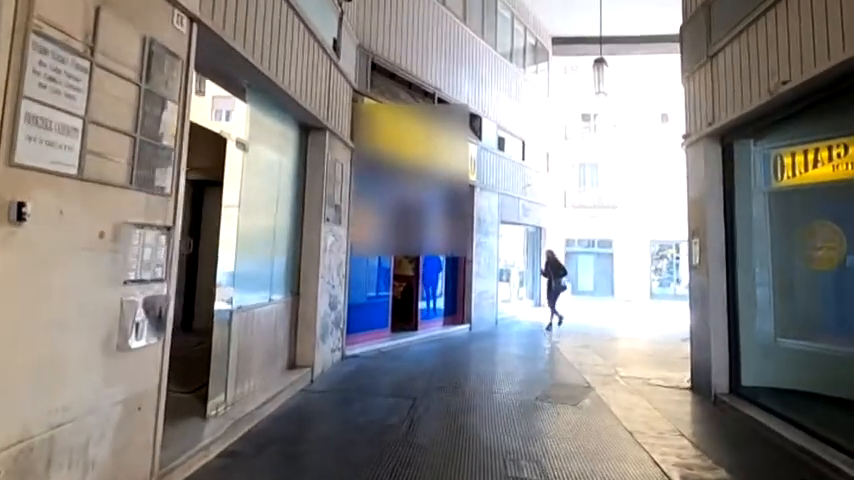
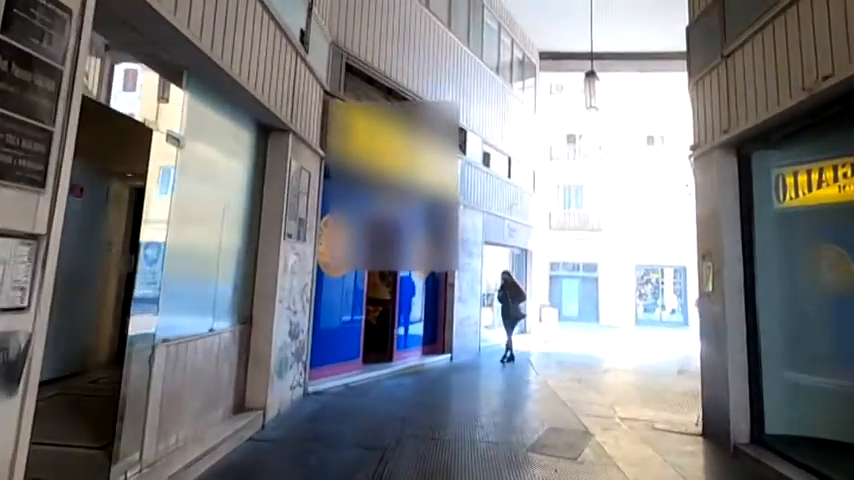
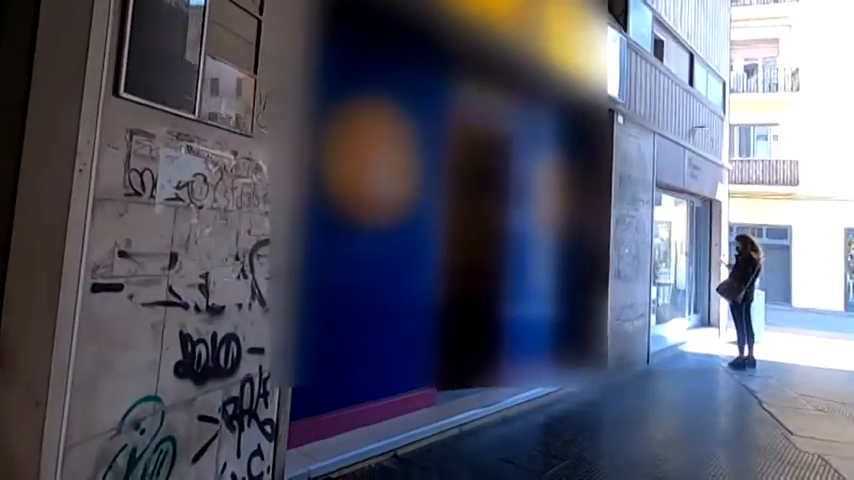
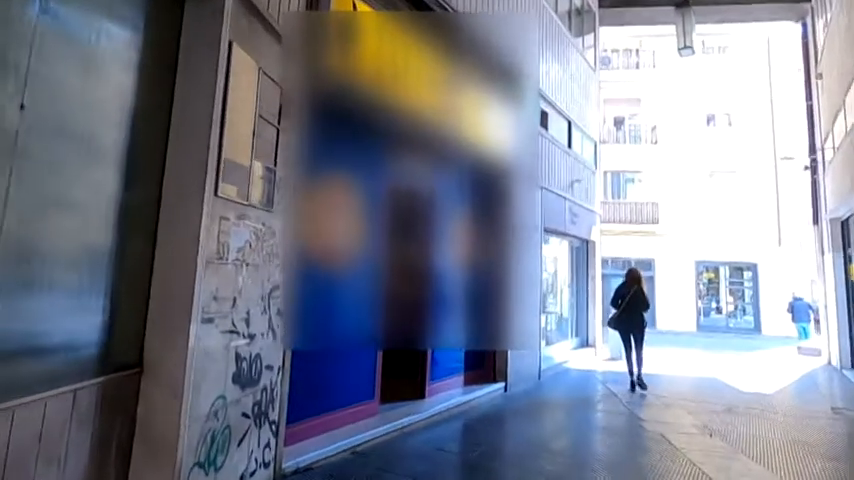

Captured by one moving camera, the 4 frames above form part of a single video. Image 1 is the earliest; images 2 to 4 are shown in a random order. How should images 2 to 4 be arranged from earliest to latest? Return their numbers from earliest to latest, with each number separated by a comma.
2, 4, 3
